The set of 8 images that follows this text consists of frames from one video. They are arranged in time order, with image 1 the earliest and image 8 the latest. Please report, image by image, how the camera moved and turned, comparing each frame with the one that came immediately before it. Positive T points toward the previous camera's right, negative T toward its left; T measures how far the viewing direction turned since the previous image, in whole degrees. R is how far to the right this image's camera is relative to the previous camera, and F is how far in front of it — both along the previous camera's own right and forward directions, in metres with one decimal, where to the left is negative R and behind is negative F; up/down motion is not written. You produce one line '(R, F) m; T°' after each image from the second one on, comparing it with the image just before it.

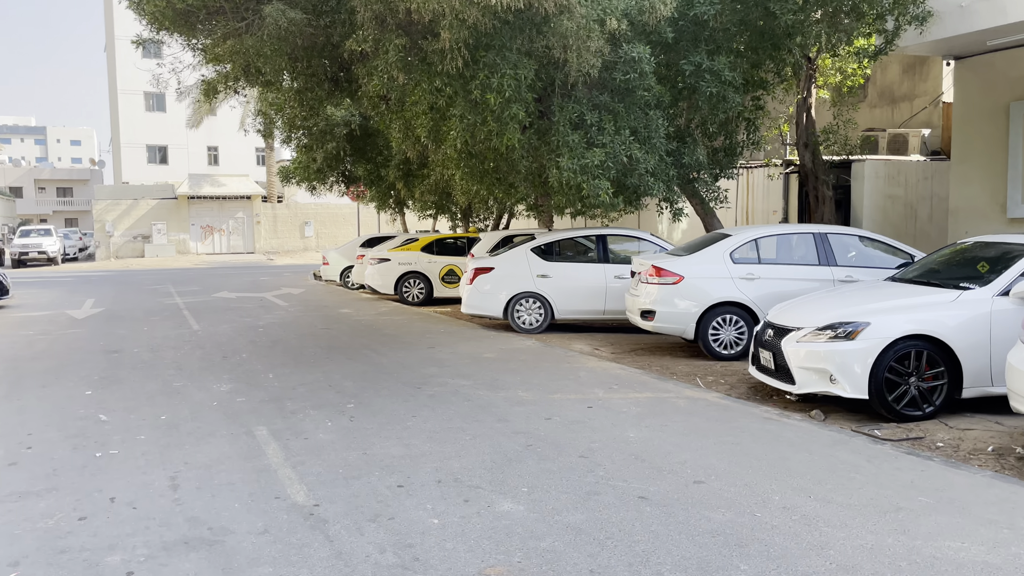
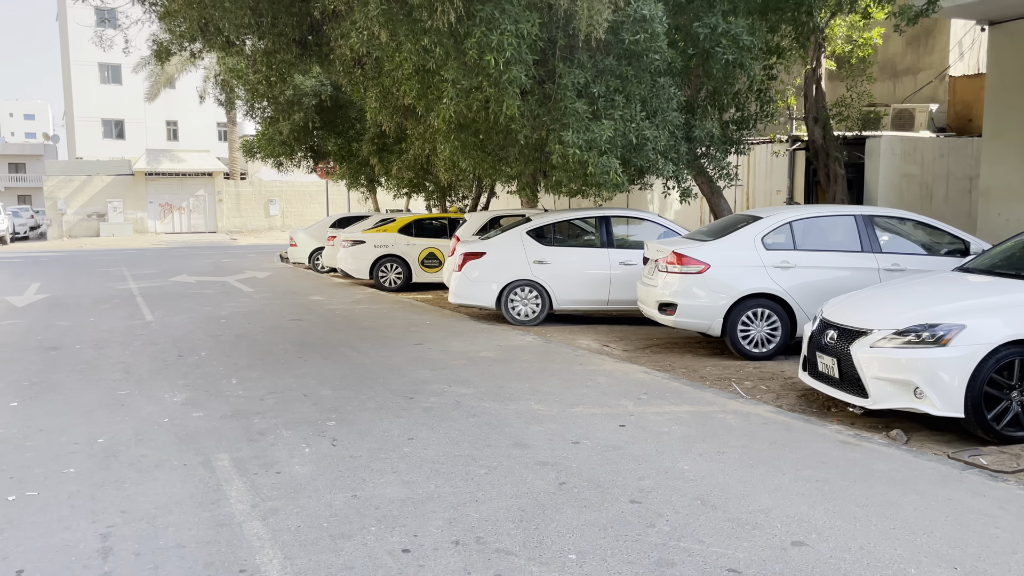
(-0.4, +1.3) m; +2°
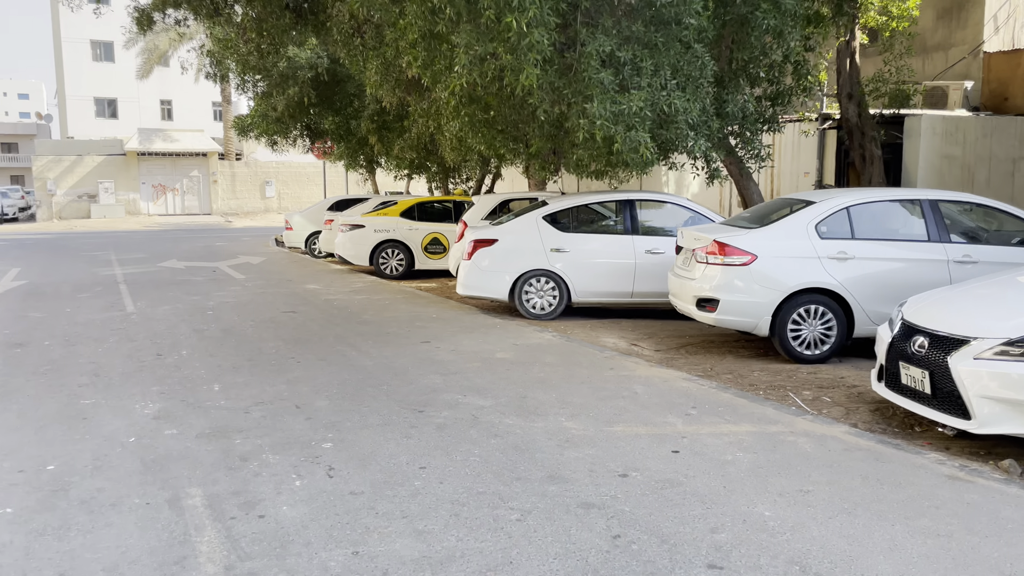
(-0.2, +1.0) m; 0°
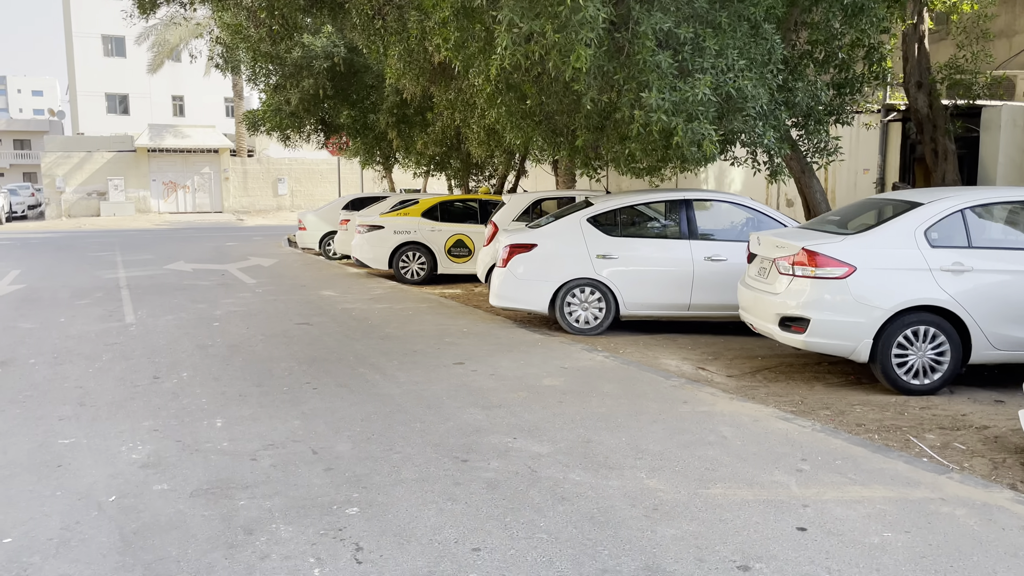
(-0.3, +1.1) m; -1°
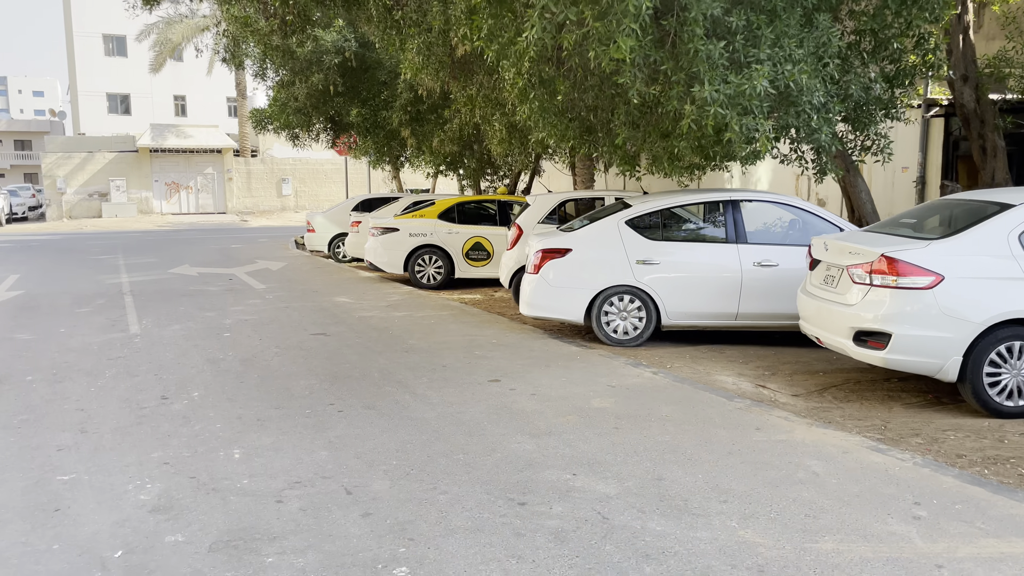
(-0.3, +0.6) m; 0°
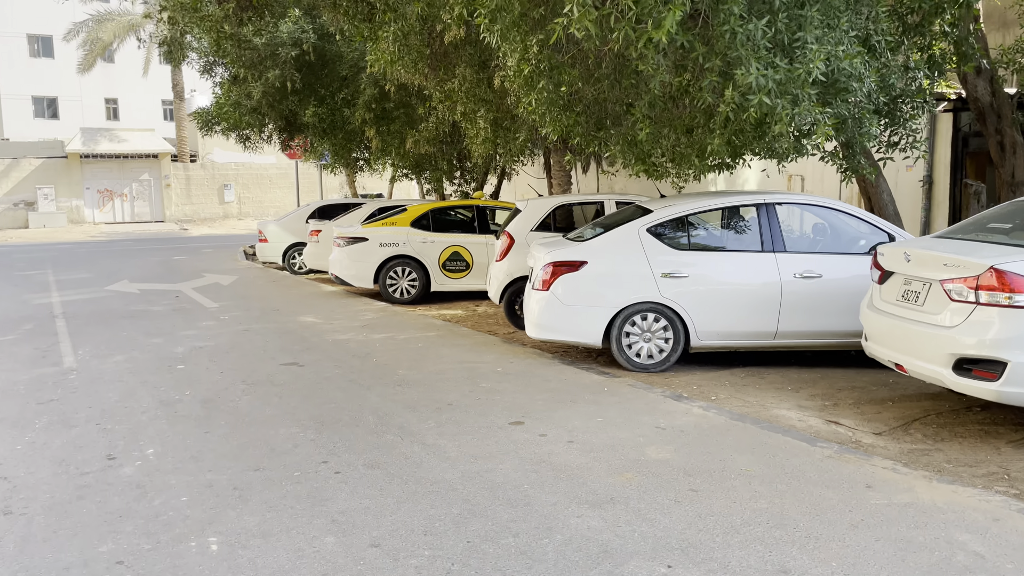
(-0.5, +1.1) m; +4°
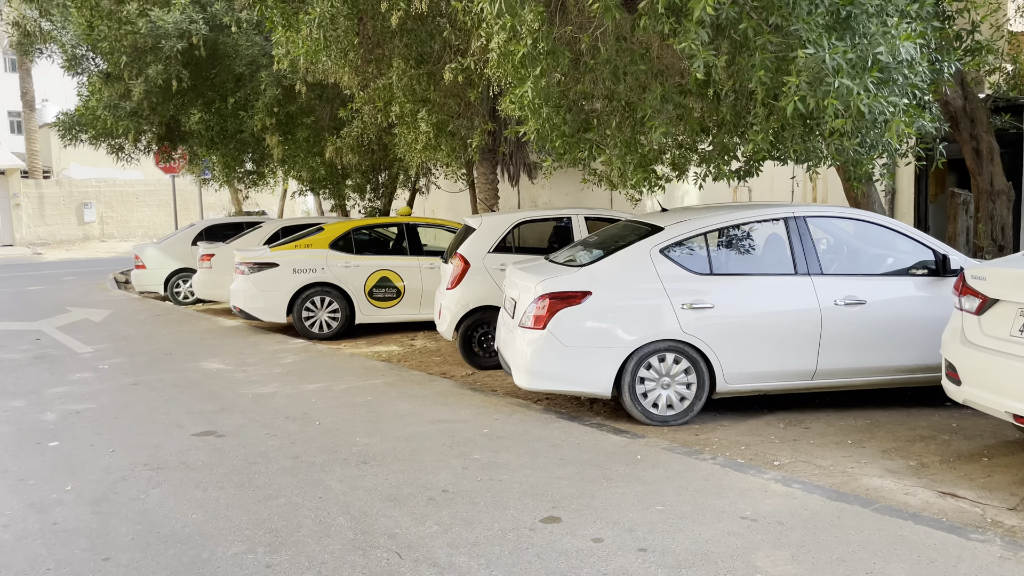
(-0.8, +1.6) m; +8°
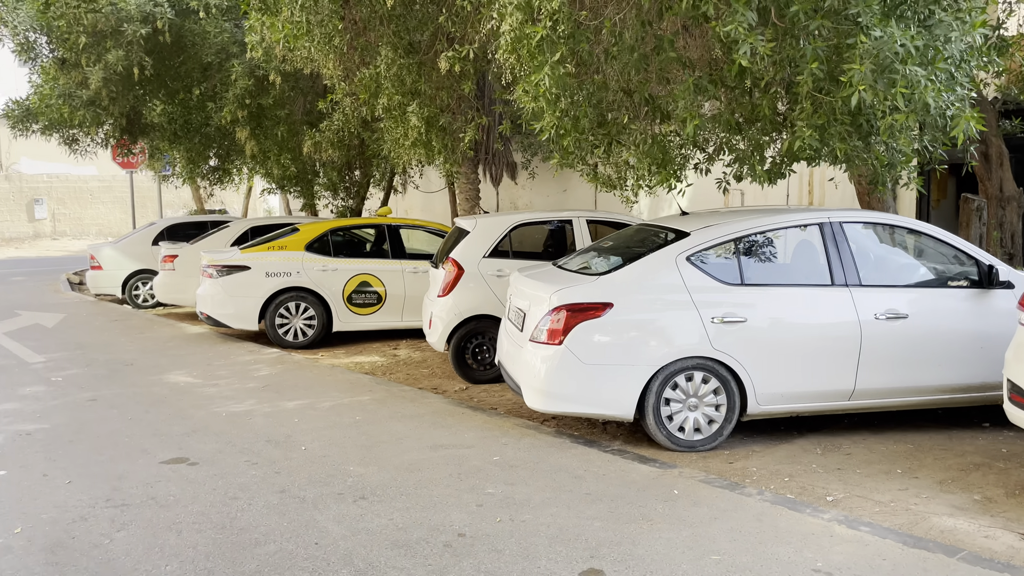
(-0.3, +0.6) m; +3°
